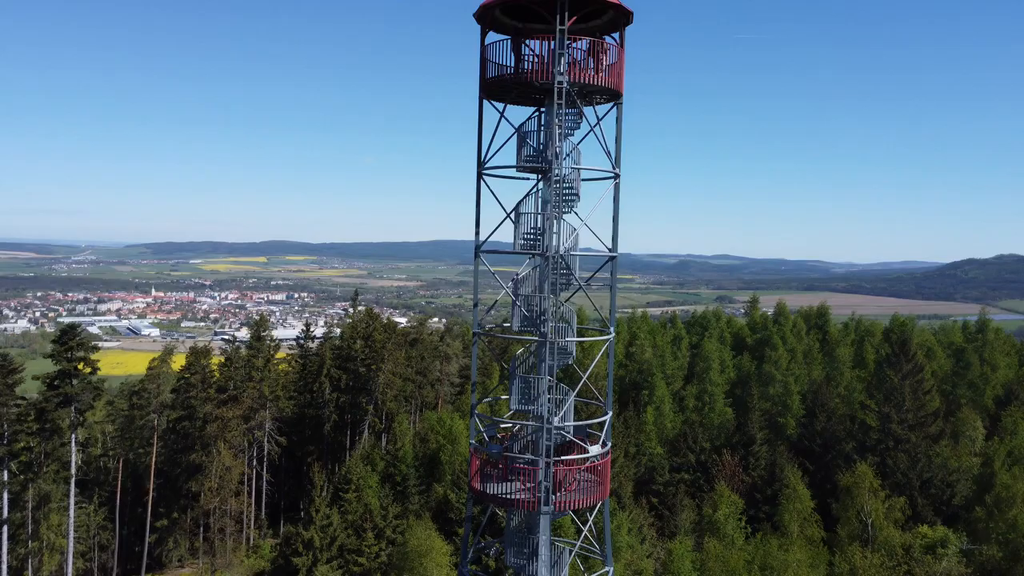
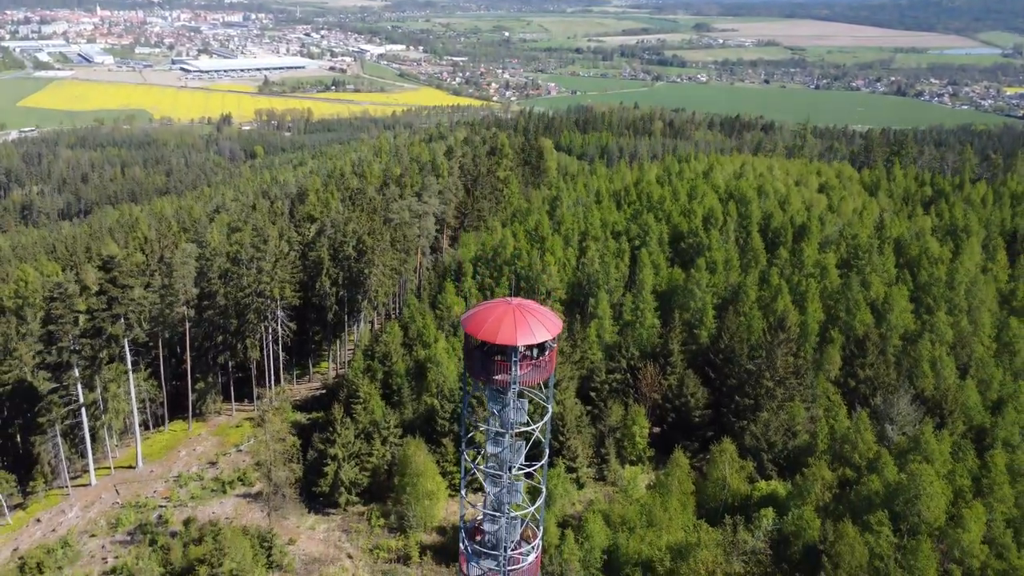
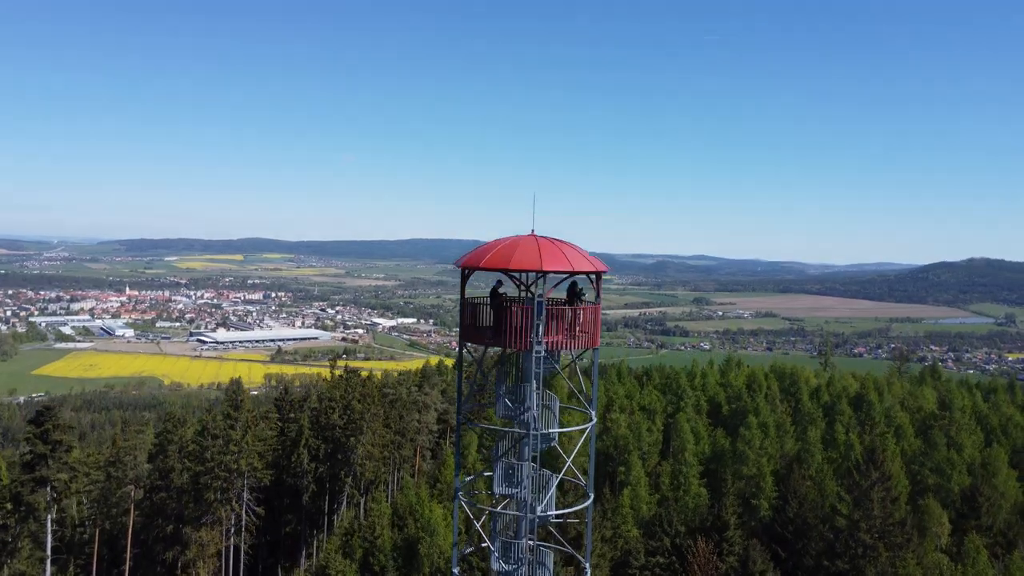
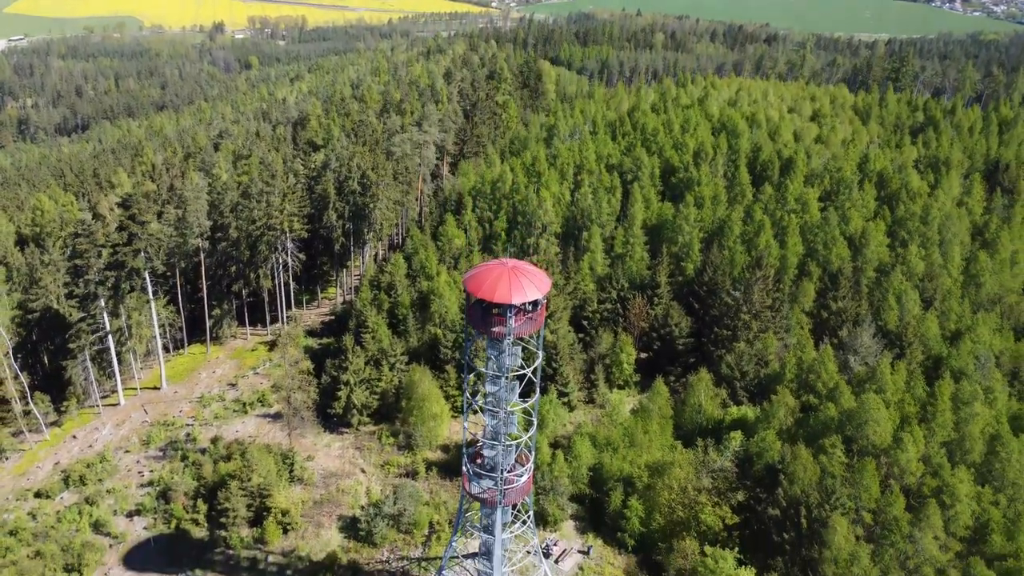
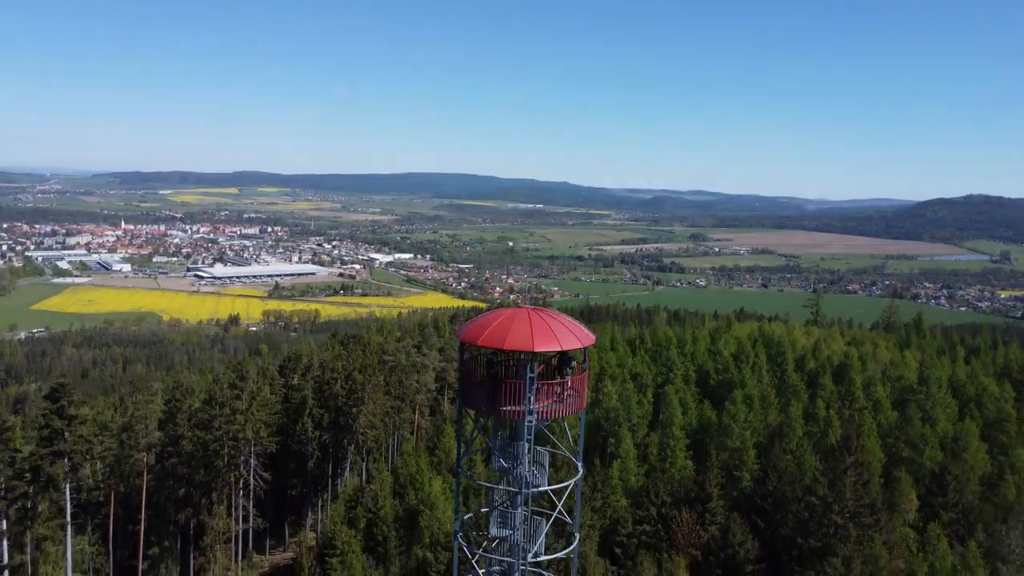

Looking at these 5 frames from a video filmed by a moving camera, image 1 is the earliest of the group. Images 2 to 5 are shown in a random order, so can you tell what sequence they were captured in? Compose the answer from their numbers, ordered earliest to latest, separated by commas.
3, 5, 2, 4
